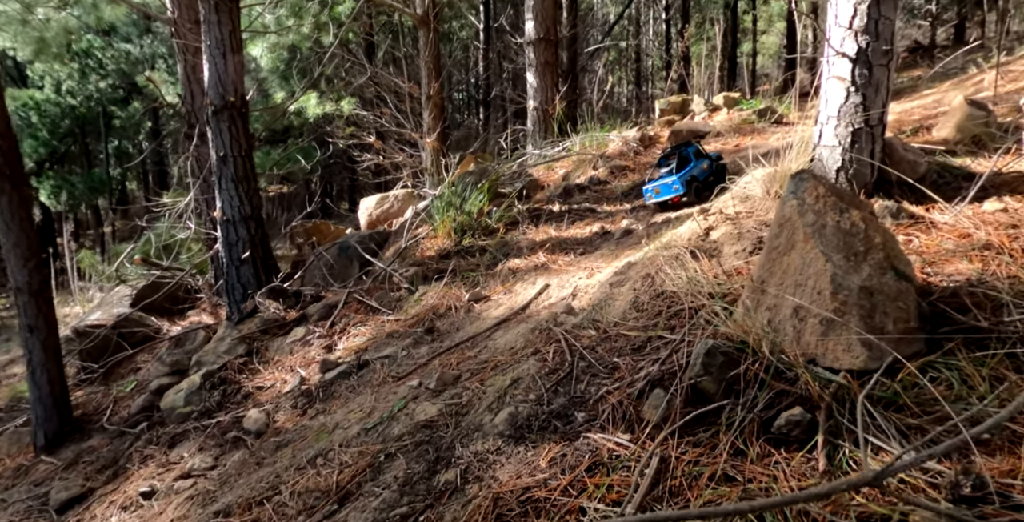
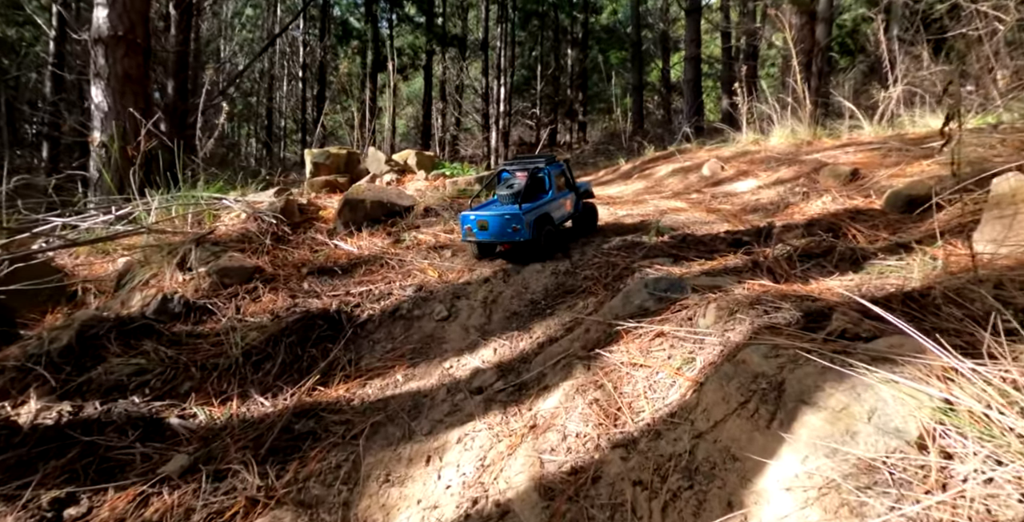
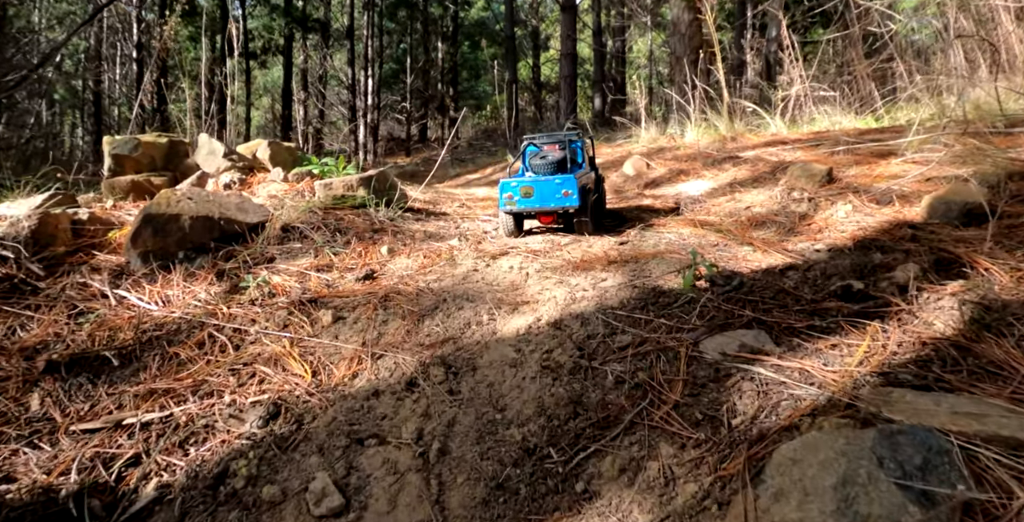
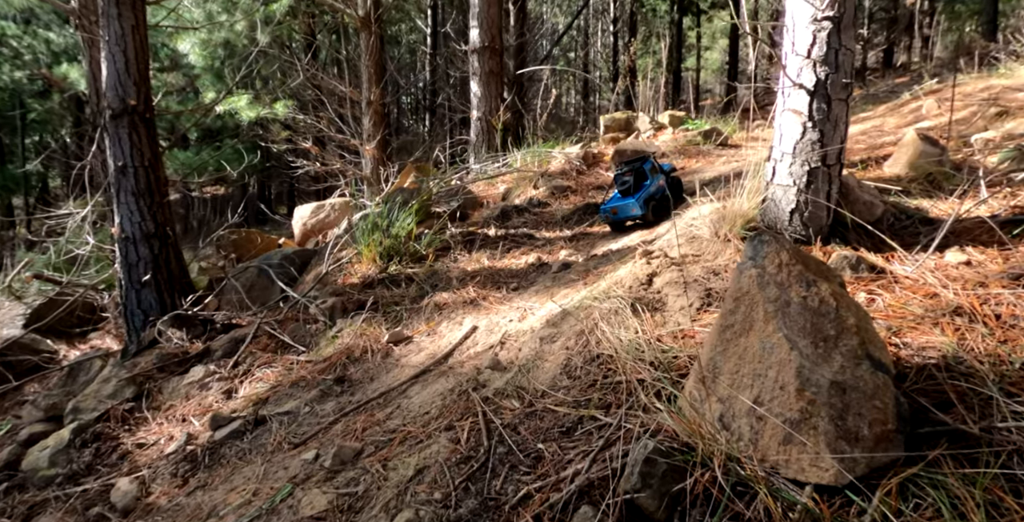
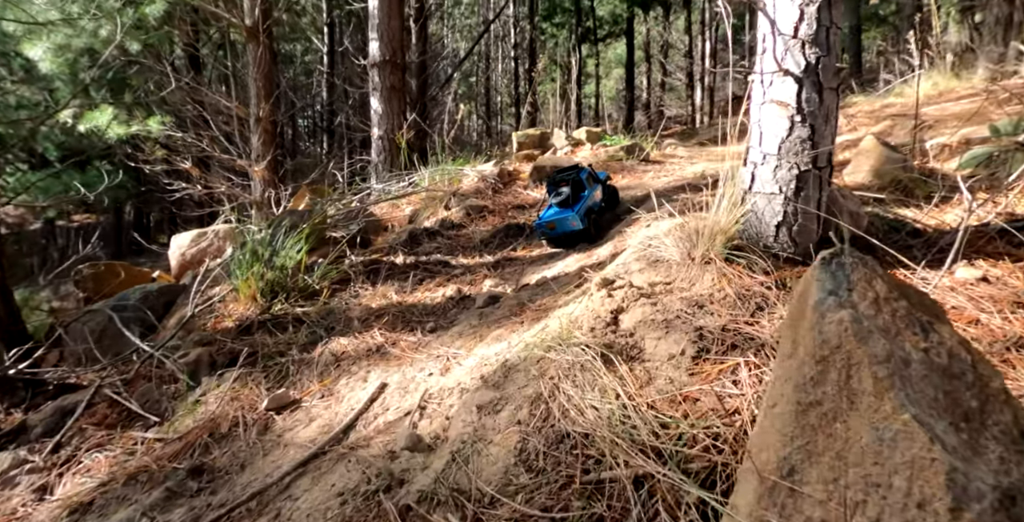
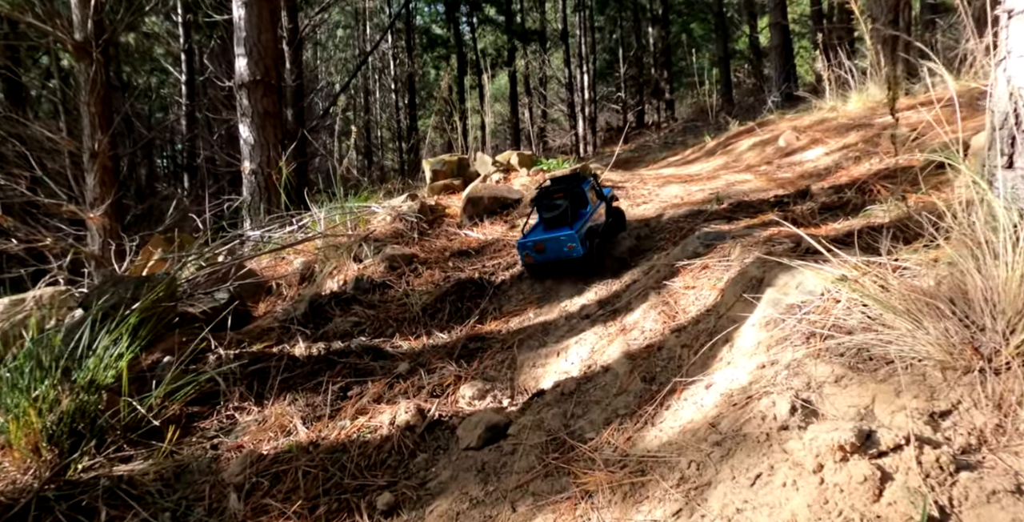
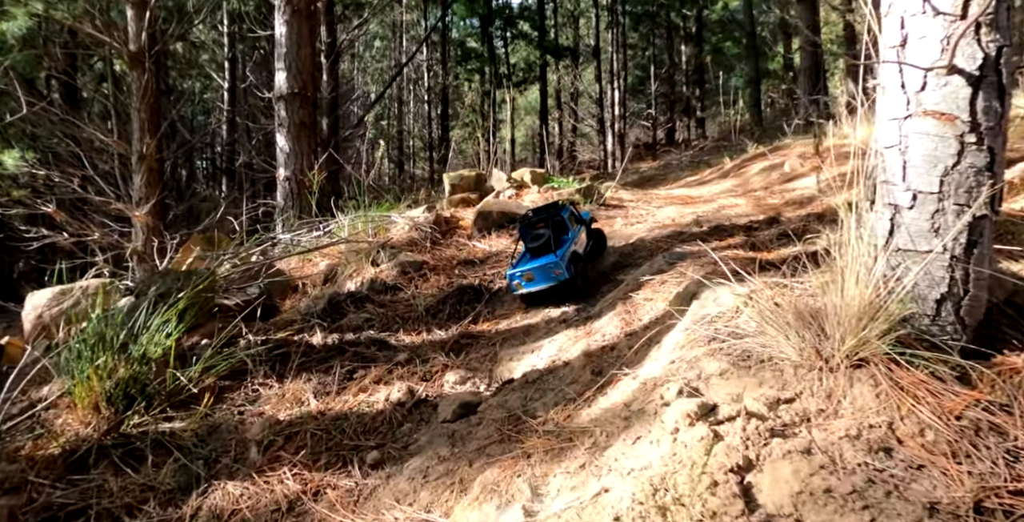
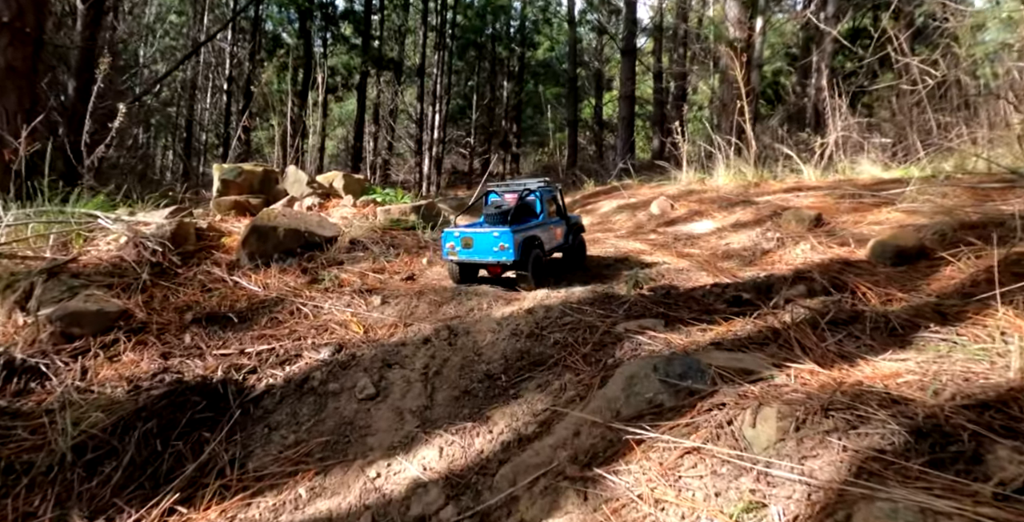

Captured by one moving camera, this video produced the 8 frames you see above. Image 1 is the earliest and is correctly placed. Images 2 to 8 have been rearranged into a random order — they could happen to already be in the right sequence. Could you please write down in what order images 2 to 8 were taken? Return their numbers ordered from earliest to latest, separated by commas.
4, 5, 7, 6, 2, 8, 3
